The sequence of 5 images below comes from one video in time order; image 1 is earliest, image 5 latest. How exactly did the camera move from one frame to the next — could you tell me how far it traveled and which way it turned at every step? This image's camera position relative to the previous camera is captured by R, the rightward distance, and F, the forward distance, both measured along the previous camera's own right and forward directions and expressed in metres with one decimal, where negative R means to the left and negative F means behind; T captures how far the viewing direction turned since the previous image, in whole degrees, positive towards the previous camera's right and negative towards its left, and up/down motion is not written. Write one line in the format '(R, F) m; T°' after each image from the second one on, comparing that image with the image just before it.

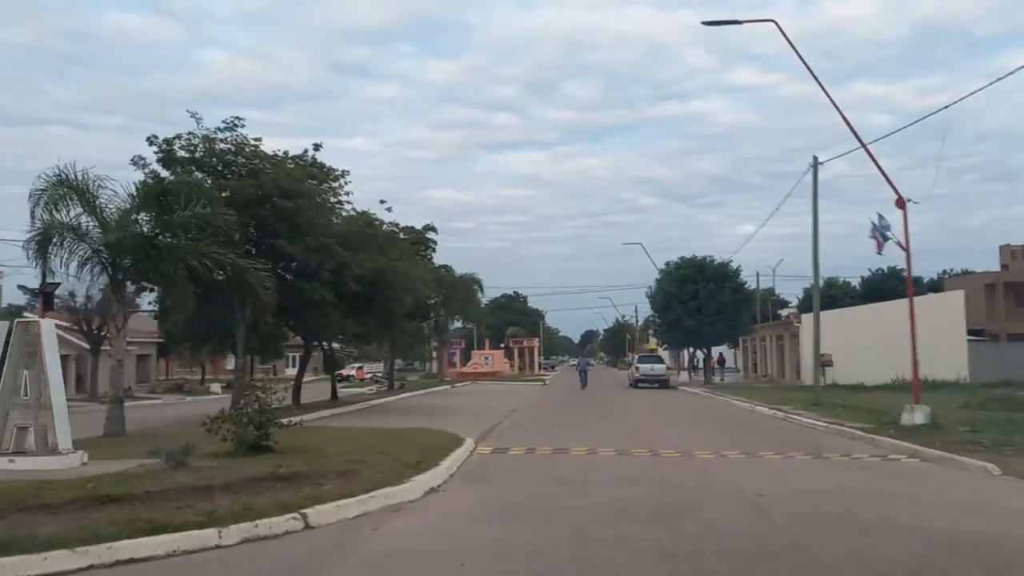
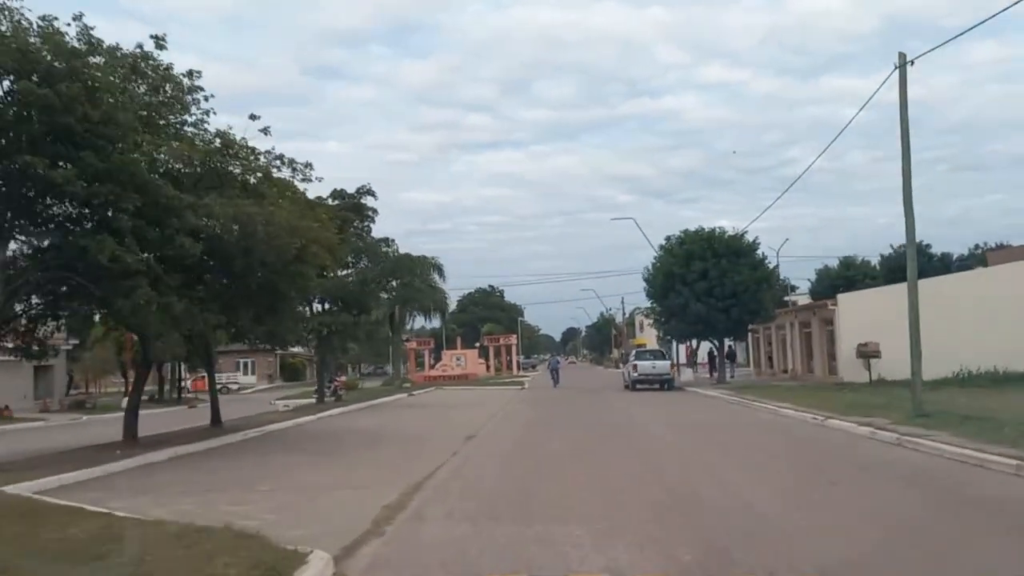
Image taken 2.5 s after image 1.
(+0.5, +11.2) m; +1°
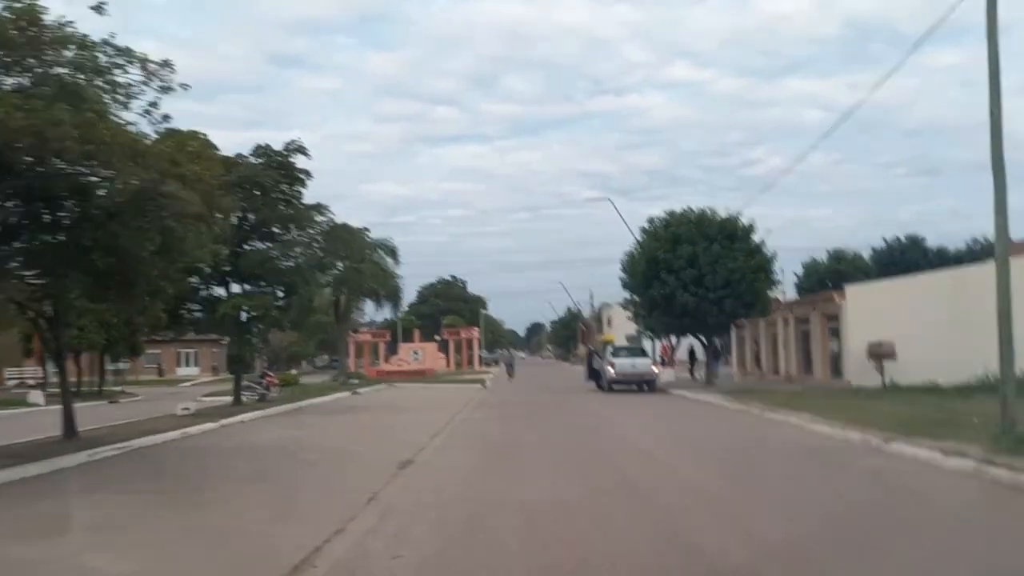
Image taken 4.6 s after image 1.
(+0.1, +6.3) m; +2°
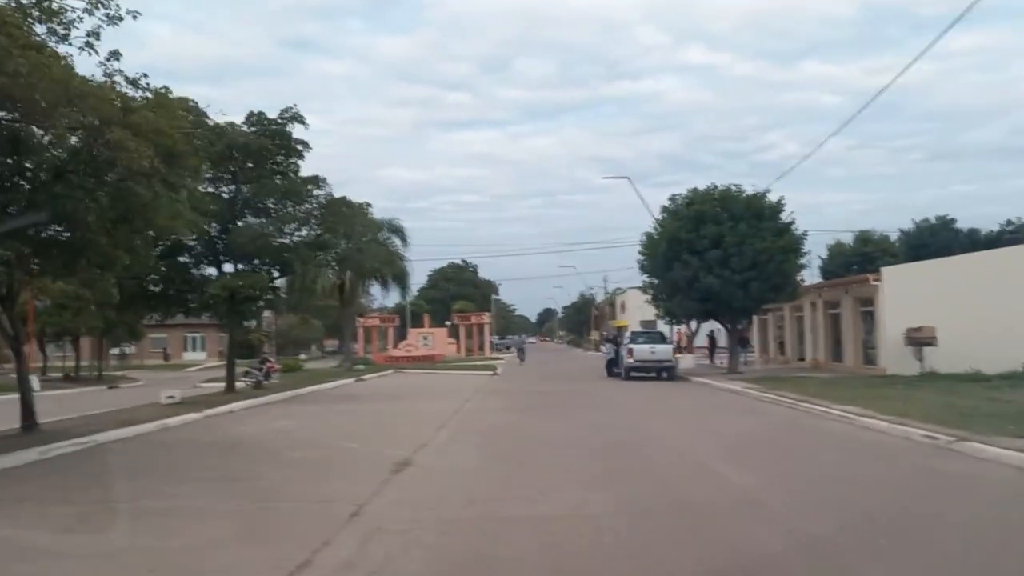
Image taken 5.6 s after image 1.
(-0.1, +2.3) m; -1°
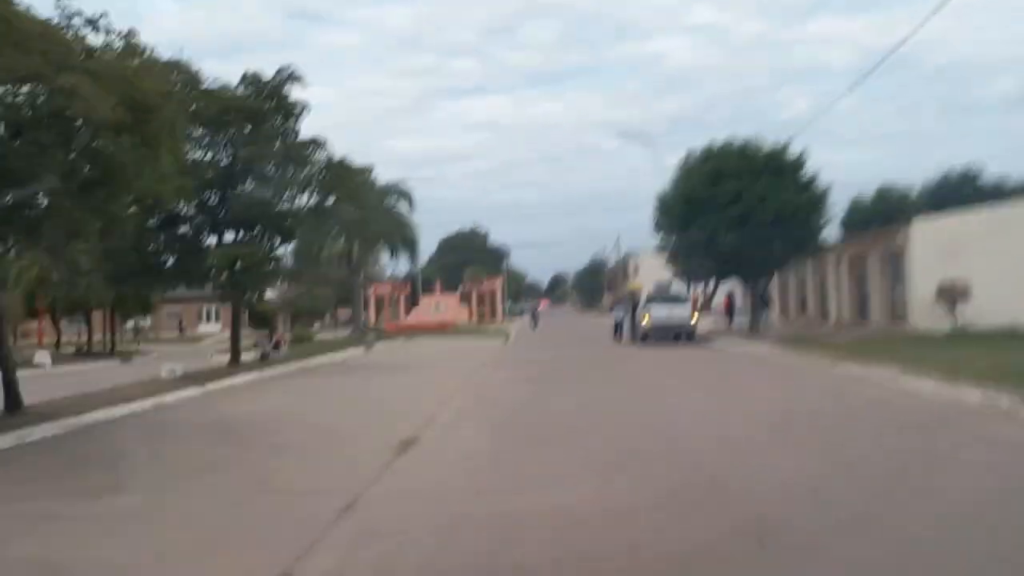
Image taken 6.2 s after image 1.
(0.0, +1.3) m; -1°
